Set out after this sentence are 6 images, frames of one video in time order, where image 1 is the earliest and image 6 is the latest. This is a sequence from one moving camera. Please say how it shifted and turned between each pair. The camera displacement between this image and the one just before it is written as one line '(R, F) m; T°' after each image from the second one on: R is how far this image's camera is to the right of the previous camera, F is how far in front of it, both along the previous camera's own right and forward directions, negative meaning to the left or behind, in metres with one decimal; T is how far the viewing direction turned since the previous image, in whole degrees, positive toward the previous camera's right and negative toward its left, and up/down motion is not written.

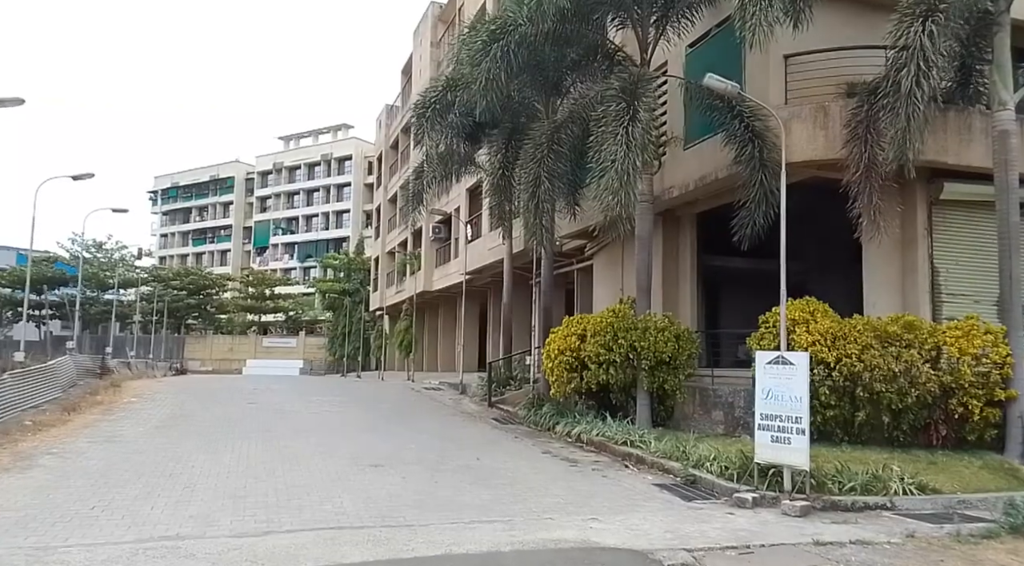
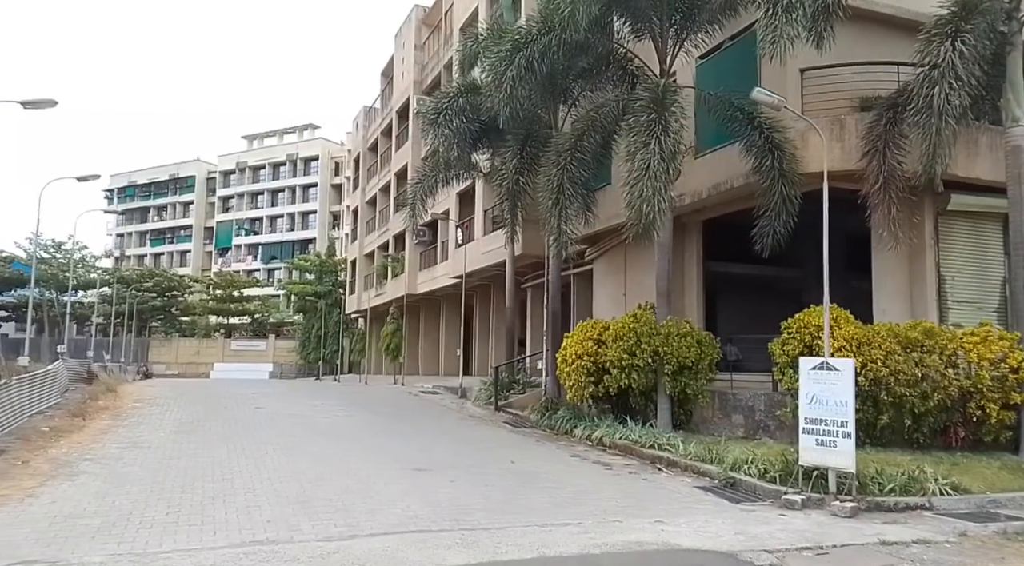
(-1.0, -0.1) m; +3°
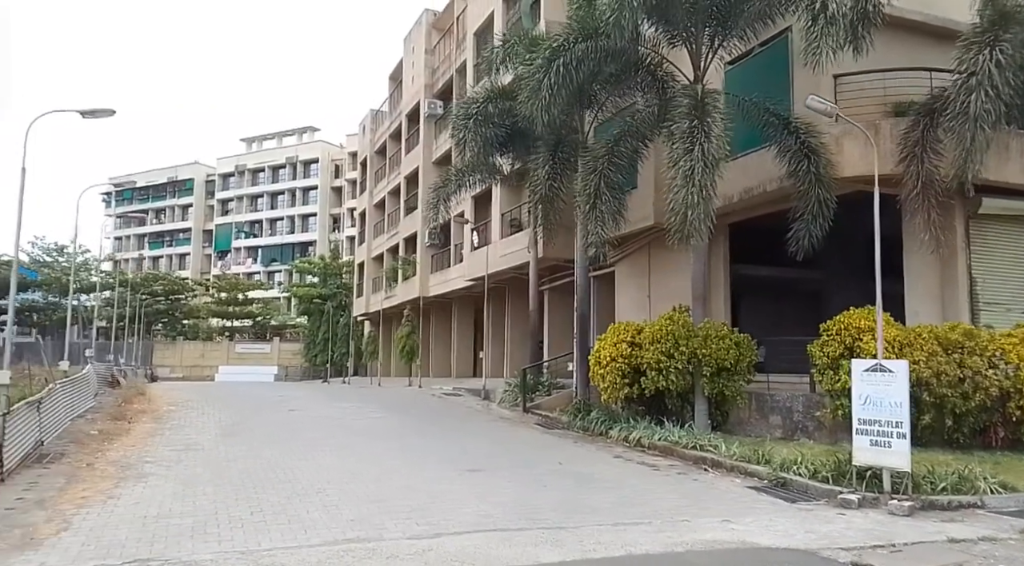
(-0.7, -0.2) m; 0°
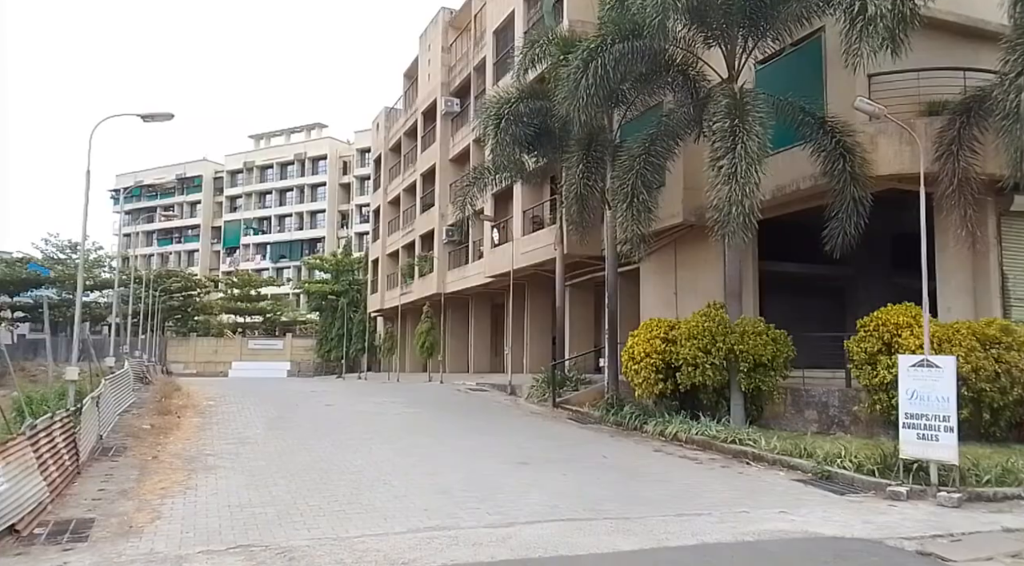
(-0.6, -0.2) m; 0°
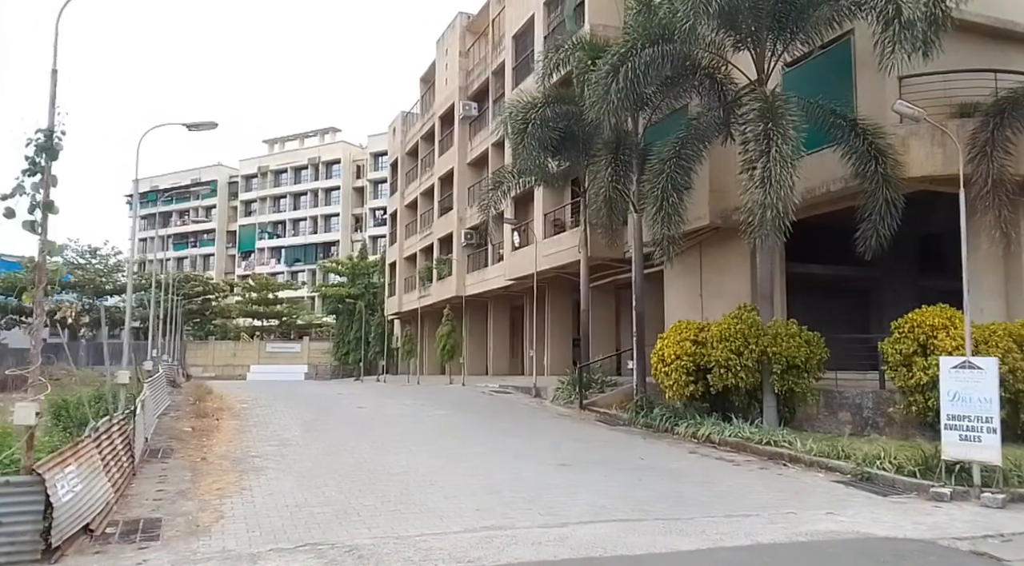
(-0.4, -0.1) m; -1°
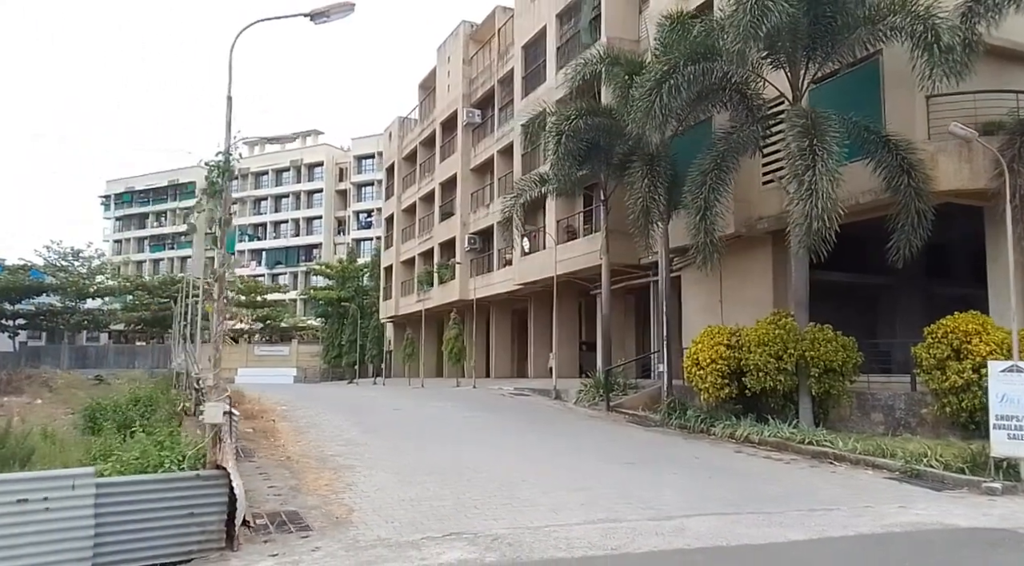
(-1.3, -0.5) m; +2°
